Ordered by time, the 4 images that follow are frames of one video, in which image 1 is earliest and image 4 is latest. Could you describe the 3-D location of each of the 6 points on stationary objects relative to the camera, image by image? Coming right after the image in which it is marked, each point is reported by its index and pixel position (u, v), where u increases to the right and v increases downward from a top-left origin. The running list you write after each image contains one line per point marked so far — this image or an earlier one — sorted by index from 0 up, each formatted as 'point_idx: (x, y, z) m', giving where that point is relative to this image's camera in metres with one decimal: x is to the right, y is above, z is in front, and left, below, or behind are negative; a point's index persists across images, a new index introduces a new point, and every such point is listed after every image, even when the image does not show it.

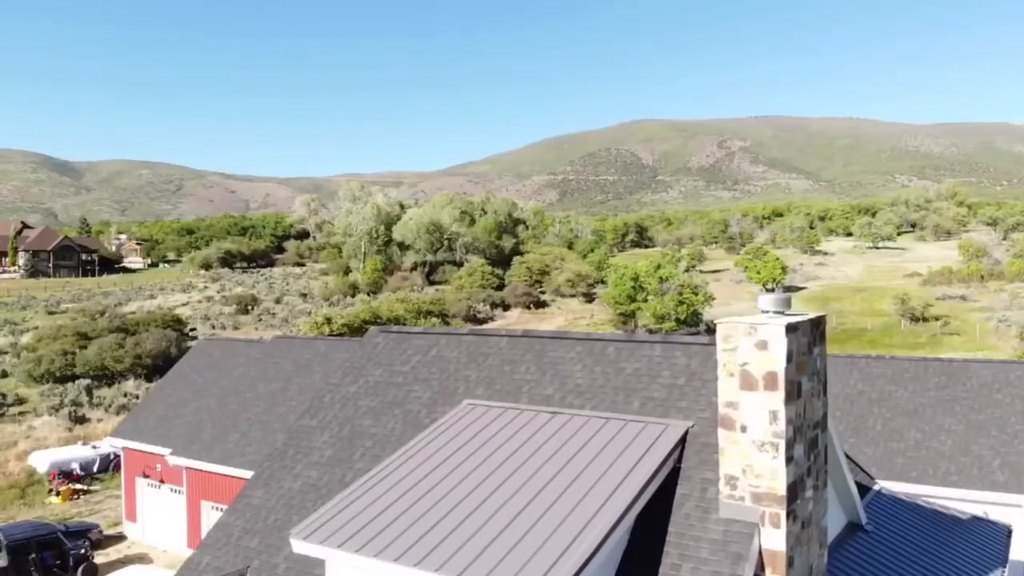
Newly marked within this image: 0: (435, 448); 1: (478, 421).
0: (-0.7, -1.6, +8.1) m
1: (-0.3, -1.4, +8.6) m
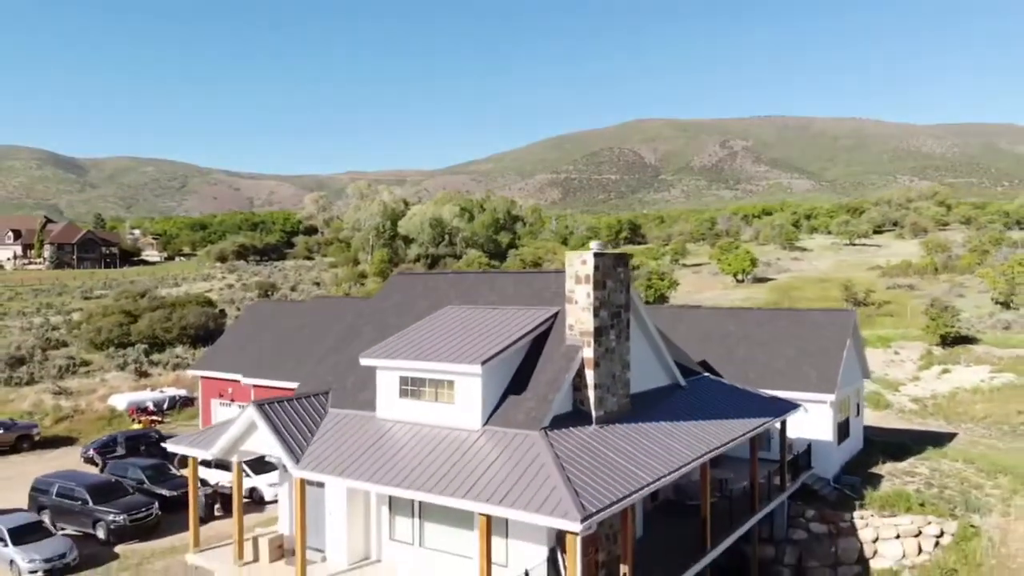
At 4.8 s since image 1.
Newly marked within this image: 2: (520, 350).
0: (-1.5, -0.7, +15.0) m
1: (-1.1, -0.5, +15.5) m
2: (+0.2, -1.1, +13.7) m
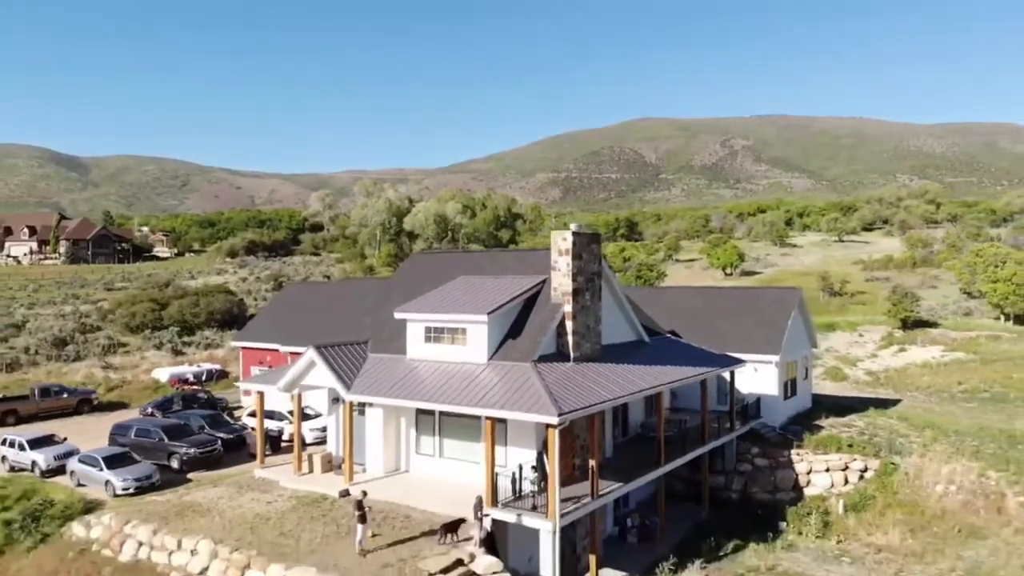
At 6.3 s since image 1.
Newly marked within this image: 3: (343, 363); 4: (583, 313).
0: (-1.6, 0.0, +19.2) m
1: (-1.1, +0.2, +19.7) m
2: (+0.1, -0.4, +17.9) m
3: (-4.0, -1.8, +18.2) m
4: (+1.6, -0.6, +17.7) m
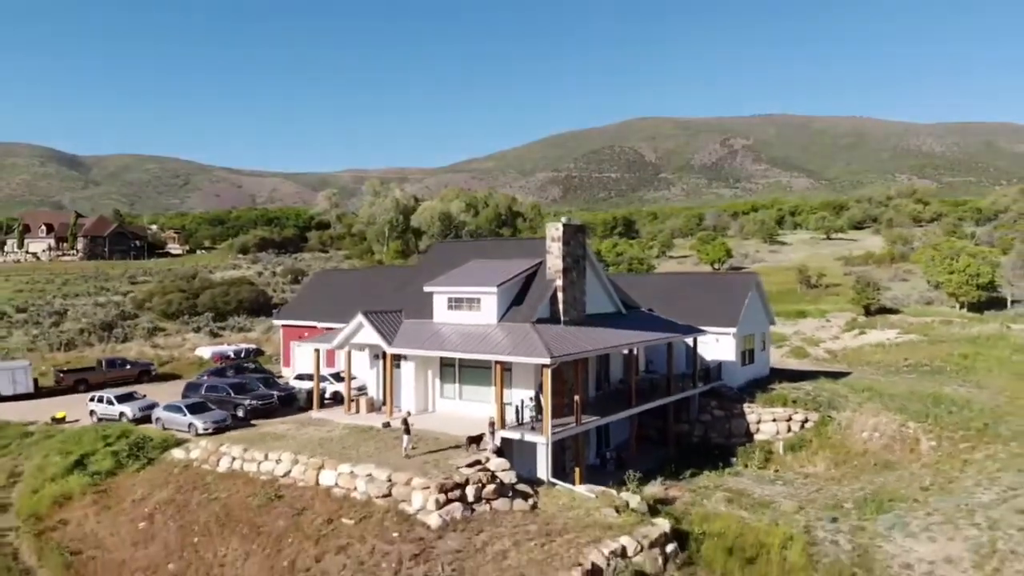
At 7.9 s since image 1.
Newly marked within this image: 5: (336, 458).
0: (-1.5, +0.6, +24.3) m
1: (-1.0, +0.8, +24.8) m
2: (+0.3, +0.2, +23.0) m
3: (-3.9, -1.1, +23.3) m
4: (+1.7, +0.1, +22.8) m
5: (-4.5, -4.4, +19.6) m
